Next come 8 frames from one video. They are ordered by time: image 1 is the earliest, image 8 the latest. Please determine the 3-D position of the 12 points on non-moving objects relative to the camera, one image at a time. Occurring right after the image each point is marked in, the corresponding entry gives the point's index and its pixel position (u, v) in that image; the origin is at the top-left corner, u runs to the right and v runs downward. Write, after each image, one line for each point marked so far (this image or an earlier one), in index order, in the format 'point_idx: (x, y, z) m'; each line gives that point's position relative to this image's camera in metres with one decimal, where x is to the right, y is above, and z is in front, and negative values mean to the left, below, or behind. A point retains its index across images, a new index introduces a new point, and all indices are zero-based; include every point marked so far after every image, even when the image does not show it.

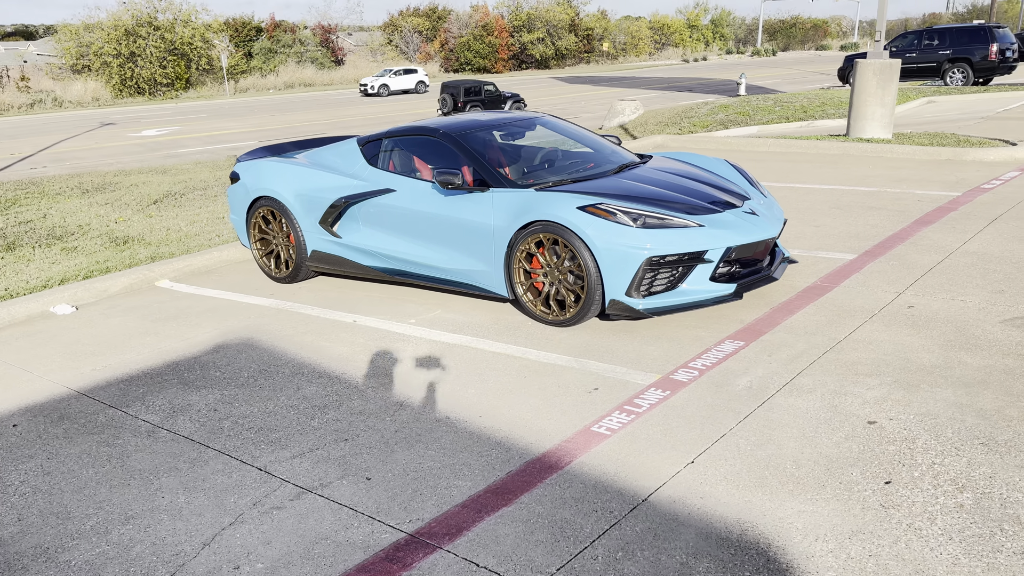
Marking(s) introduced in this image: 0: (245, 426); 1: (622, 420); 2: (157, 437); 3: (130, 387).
0: (-1.3, -0.7, +4.1) m
1: (+0.5, -0.6, +3.8) m
2: (-1.7, -0.7, +4.0) m
3: (-2.1, -0.6, +4.7) m
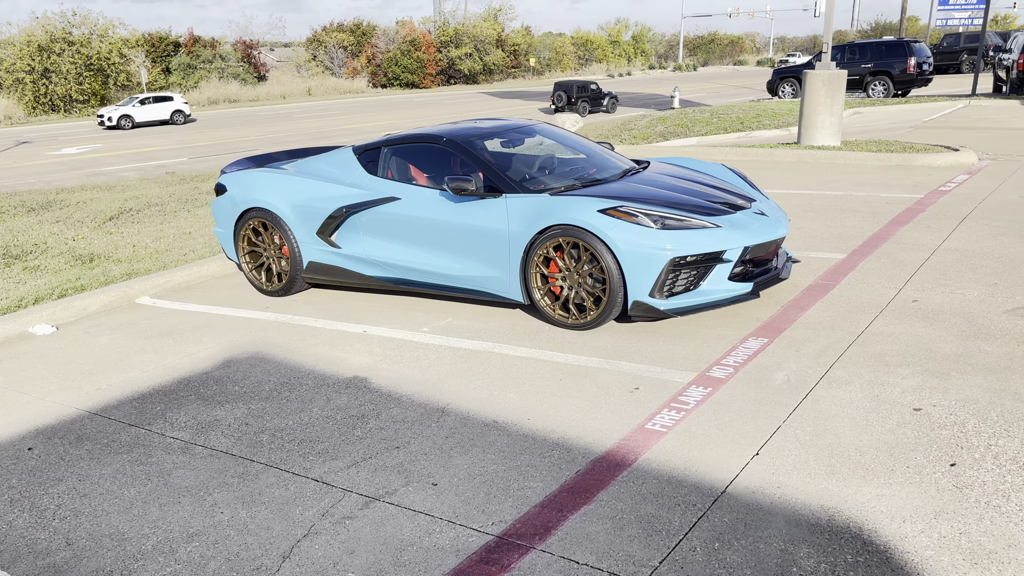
0: (-1.0, -0.7, +3.9) m
1: (+0.7, -0.6, +3.8) m
2: (-1.5, -0.8, +3.9) m
3: (-1.9, -0.6, +4.5) m
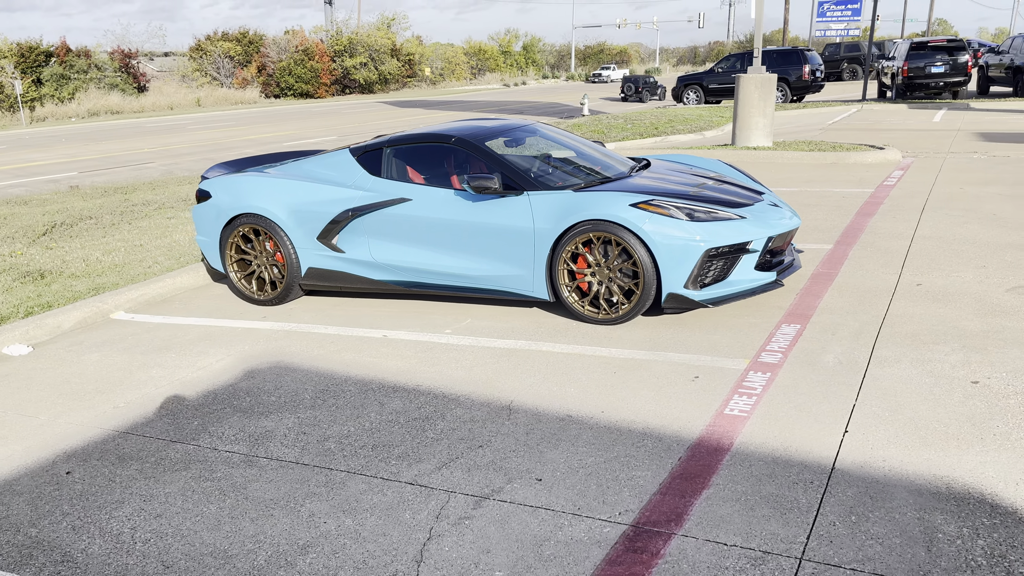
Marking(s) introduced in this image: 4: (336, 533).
0: (-0.7, -0.7, +3.8) m
1: (+1.1, -0.5, +3.9) m
2: (-1.1, -0.8, +3.7) m
3: (-1.7, -0.7, +4.3) m
4: (-0.6, -0.9, +3.1) m
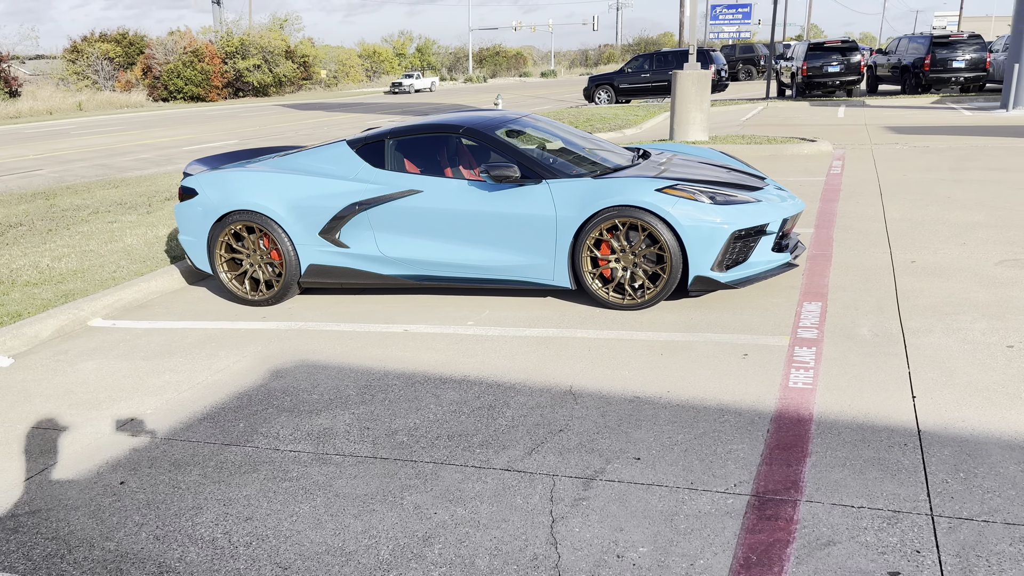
0: (-0.3, -0.7, +3.7) m
1: (+1.4, -0.4, +4.0) m
2: (-0.7, -0.7, +3.6) m
3: (-1.4, -0.7, +4.1) m
4: (-0.2, -0.8, +3.0) m
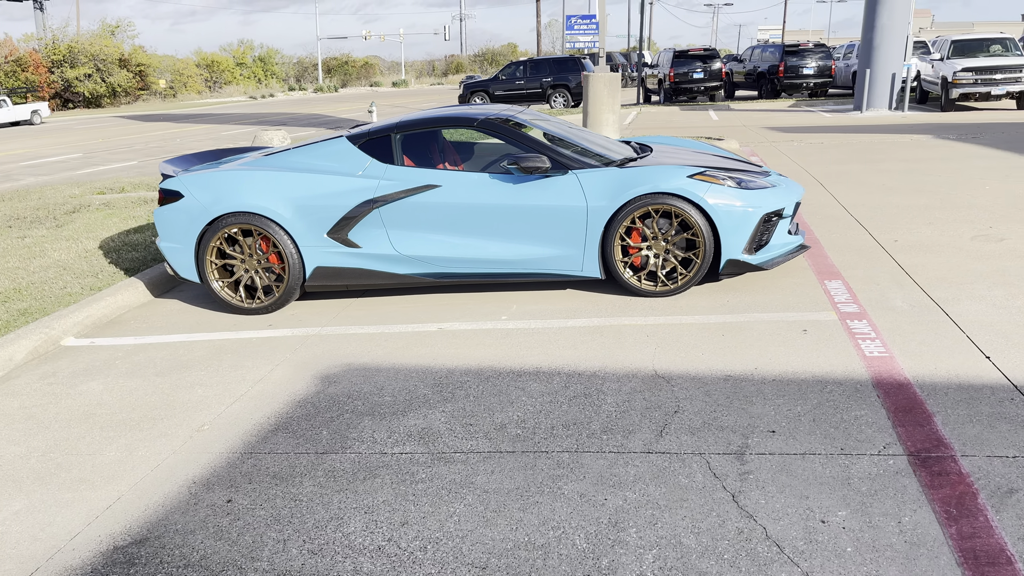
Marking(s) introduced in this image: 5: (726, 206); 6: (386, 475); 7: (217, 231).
0: (+0.1, -0.6, +3.6) m
1: (+1.8, -0.3, +4.2) m
2: (-0.2, -0.7, +3.4) m
3: (-0.9, -0.6, +3.8) m
4: (+0.4, -0.8, +3.0) m
5: (+1.3, +0.5, +5.1) m
6: (-0.5, -0.7, +3.4) m
7: (-1.9, +0.4, +5.6) m
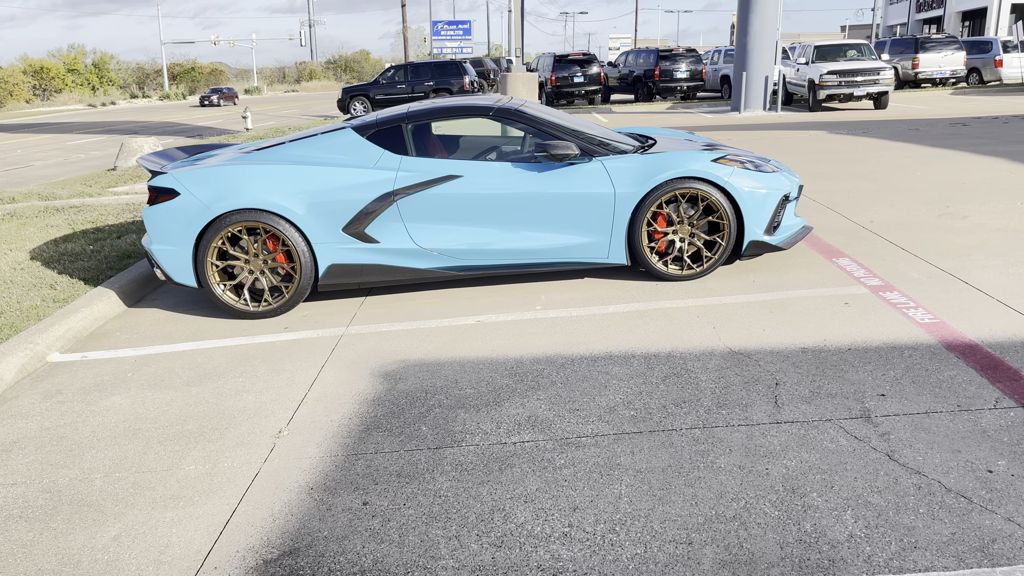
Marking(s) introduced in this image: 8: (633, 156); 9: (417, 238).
0: (+0.6, -0.5, +3.6) m
1: (+2.1, -0.1, +4.5) m
2: (+0.3, -0.6, +3.3) m
3: (-0.4, -0.6, +3.6) m
4: (+1.0, -0.6, +3.0) m
5: (+1.5, +0.6, +5.2) m
6: (0.0, -0.7, +3.2) m
7: (-1.8, +0.4, +5.2) m
8: (+0.7, +0.8, +5.3) m
9: (-0.6, +0.3, +5.3) m
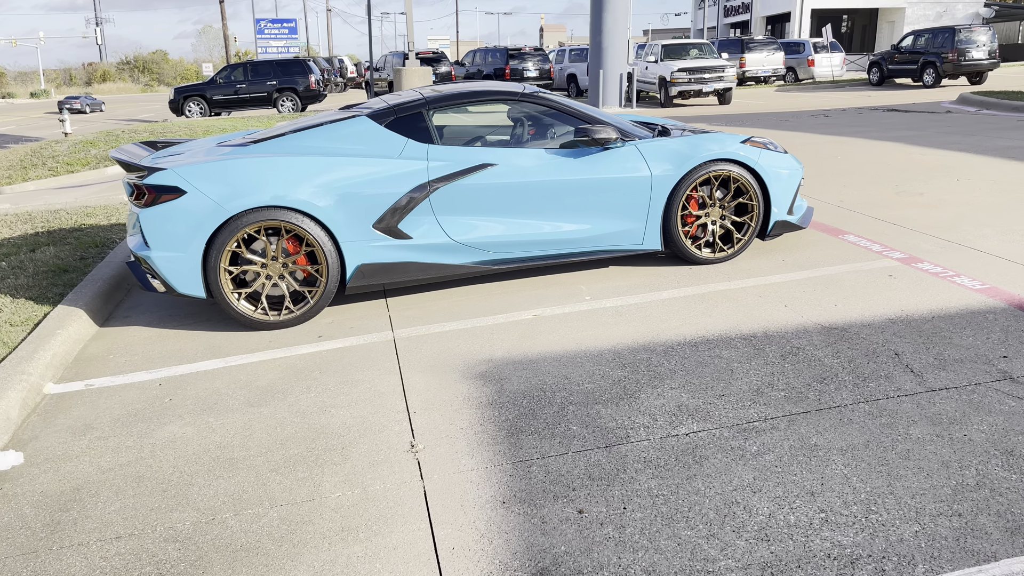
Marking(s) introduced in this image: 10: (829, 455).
0: (+1.2, -0.4, +3.6) m
1: (+2.5, 0.0, +4.7) m
2: (+1.0, -0.5, +3.2) m
3: (+0.2, -0.6, +3.3) m
4: (+1.7, -0.5, +3.0) m
5: (+1.6, +0.7, +5.3) m
6: (+0.7, -0.6, +3.1) m
7: (-1.5, +0.3, +4.6) m
8: (+0.9, +0.9, +5.3) m
9: (-0.4, +0.3, +5.0) m
10: (+1.1, -0.6, +3.0) m
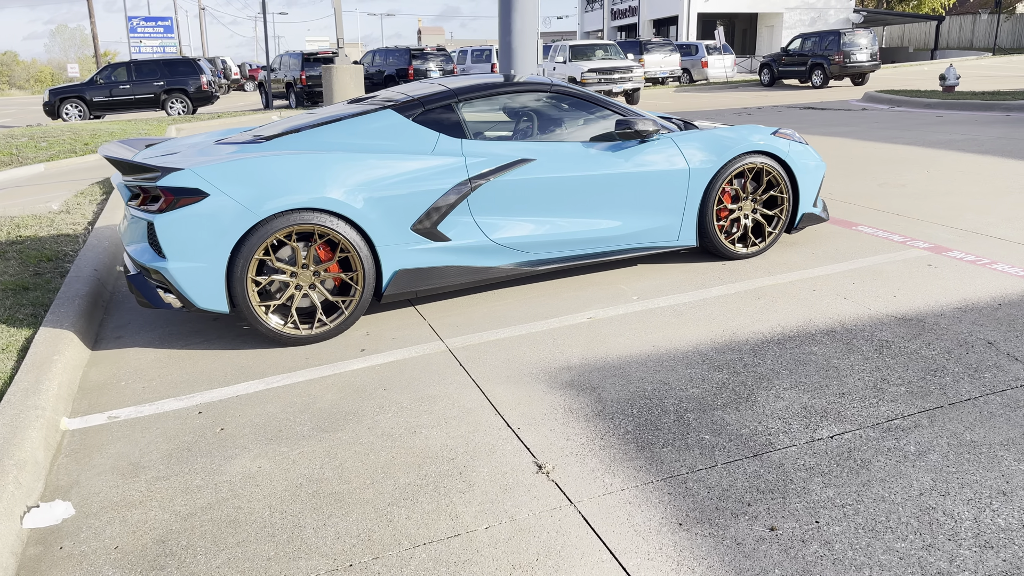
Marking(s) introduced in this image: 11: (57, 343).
0: (+1.7, -0.4, +3.5) m
1: (+2.8, +0.1, +4.8) m
2: (+1.5, -0.5, +3.1) m
3: (+0.7, -0.6, +3.1) m
4: (+2.2, -0.5, +3.0) m
5: (+1.8, +0.8, +5.3) m
6: (+1.2, -0.6, +2.9) m
7: (-1.2, +0.2, +4.2) m
8: (+1.1, +0.9, +5.1) m
9: (-0.1, +0.3, +4.6) m
10: (+1.6, -0.6, +2.9) m
11: (-2.3, -0.3, +4.3) m
